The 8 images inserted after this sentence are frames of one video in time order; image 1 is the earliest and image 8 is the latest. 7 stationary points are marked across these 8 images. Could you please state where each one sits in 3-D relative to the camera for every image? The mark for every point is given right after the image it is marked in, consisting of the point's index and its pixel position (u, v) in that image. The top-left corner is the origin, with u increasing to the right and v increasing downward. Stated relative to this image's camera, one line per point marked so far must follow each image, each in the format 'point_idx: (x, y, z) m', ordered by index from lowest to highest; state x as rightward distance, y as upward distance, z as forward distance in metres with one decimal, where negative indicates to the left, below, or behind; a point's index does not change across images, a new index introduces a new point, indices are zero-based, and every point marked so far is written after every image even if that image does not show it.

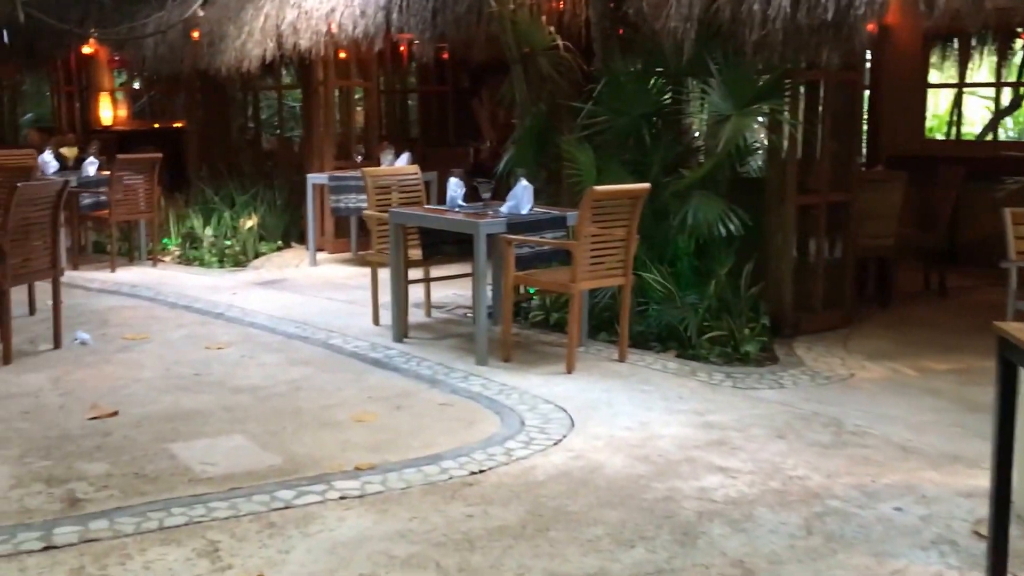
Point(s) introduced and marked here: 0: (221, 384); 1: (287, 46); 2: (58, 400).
0: (-1.3, -0.4, +4.5) m
1: (-1.7, +1.8, +7.9) m
2: (-1.9, -0.5, +4.2) m
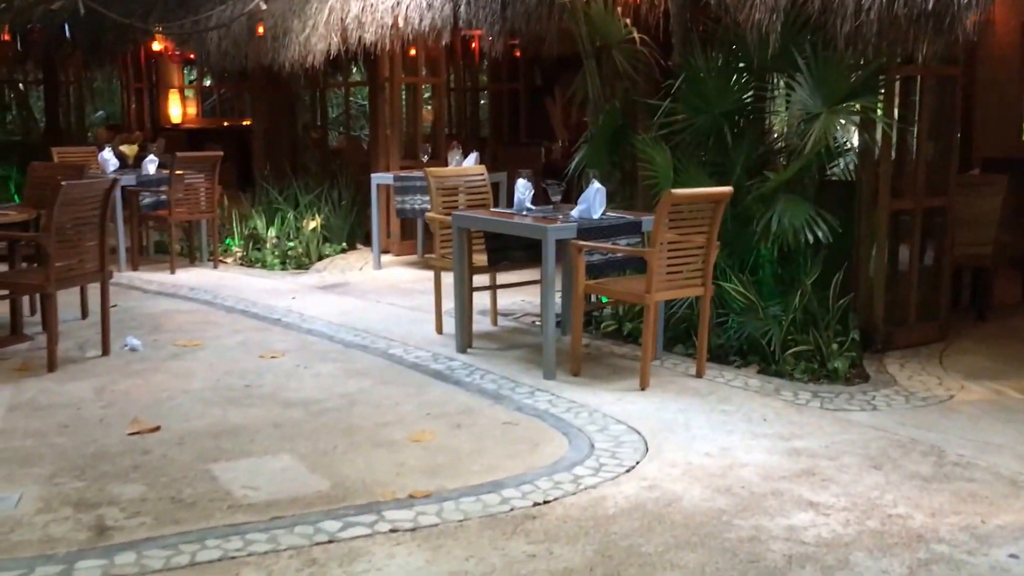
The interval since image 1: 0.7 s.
0: (-1.0, -0.5, +4.3) m
1: (-1.2, +1.8, +7.6) m
2: (-1.6, -0.5, +4.0) m
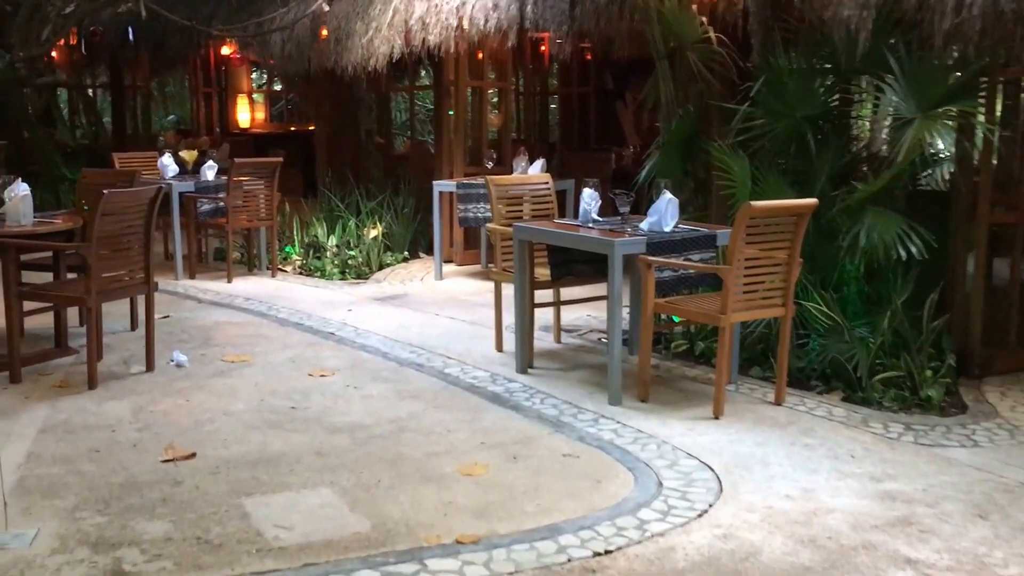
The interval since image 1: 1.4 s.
0: (-0.8, -0.5, +4.0) m
1: (-0.7, +1.7, +7.4) m
2: (-1.4, -0.5, +3.8) m
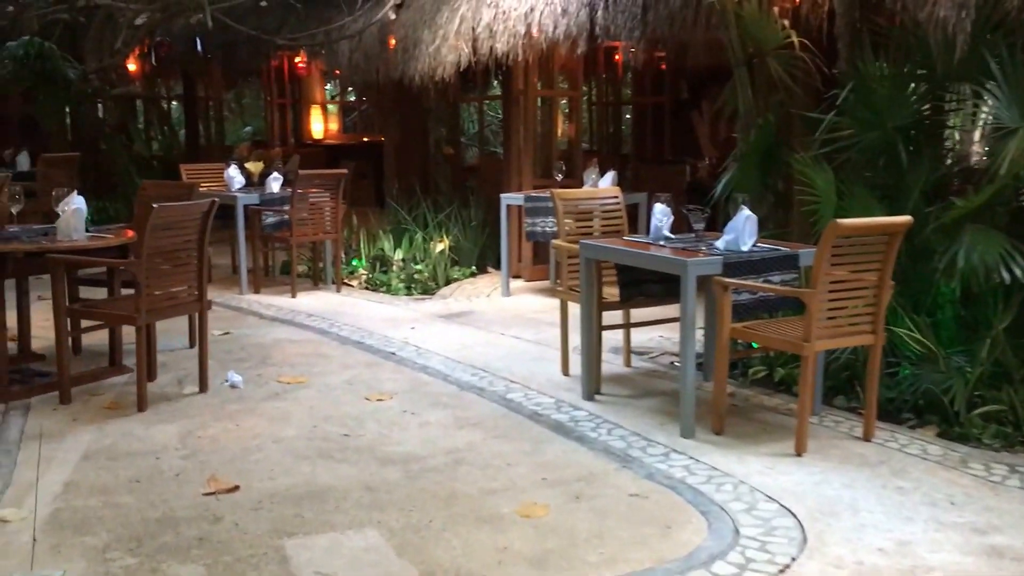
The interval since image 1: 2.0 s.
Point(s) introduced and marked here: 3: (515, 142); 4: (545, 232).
0: (-0.5, -0.6, +3.8) m
1: (-0.2, +1.6, +7.2) m
2: (-1.2, -0.6, +3.6) m
3: (0.0, +1.1, +7.9) m
4: (+0.2, +0.4, +7.1) m
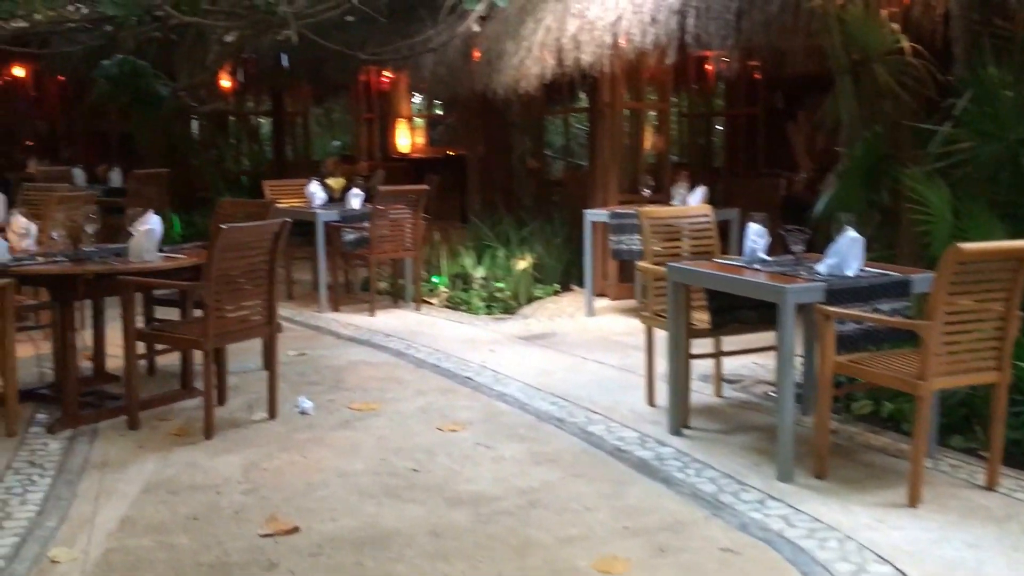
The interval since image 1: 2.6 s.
0: (-0.3, -0.7, +3.6) m
1: (+0.4, +1.5, +6.9) m
2: (-0.9, -0.7, +3.4) m
3: (+0.7, +1.0, +7.6) m
4: (+0.8, +0.2, +6.8) m
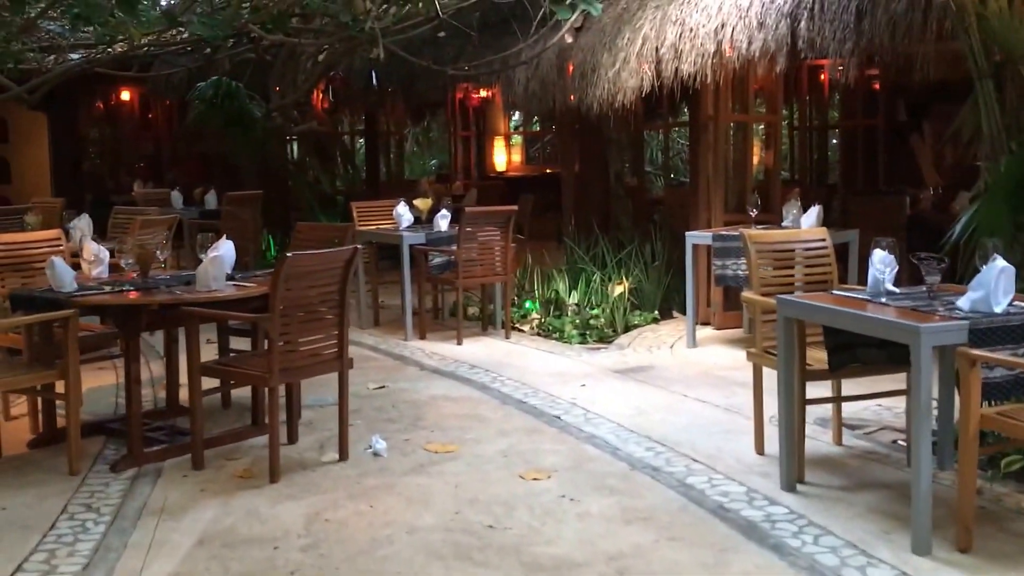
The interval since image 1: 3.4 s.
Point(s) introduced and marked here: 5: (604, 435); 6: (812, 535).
0: (0.0, -0.8, +3.2) m
1: (+1.0, +1.3, +6.5) m
2: (-0.6, -0.8, +3.1) m
3: (+1.3, +0.8, +7.1) m
4: (+1.4, +0.1, +6.3) m
5: (+0.4, -0.6, +4.5) m
6: (+1.0, -0.8, +3.3) m
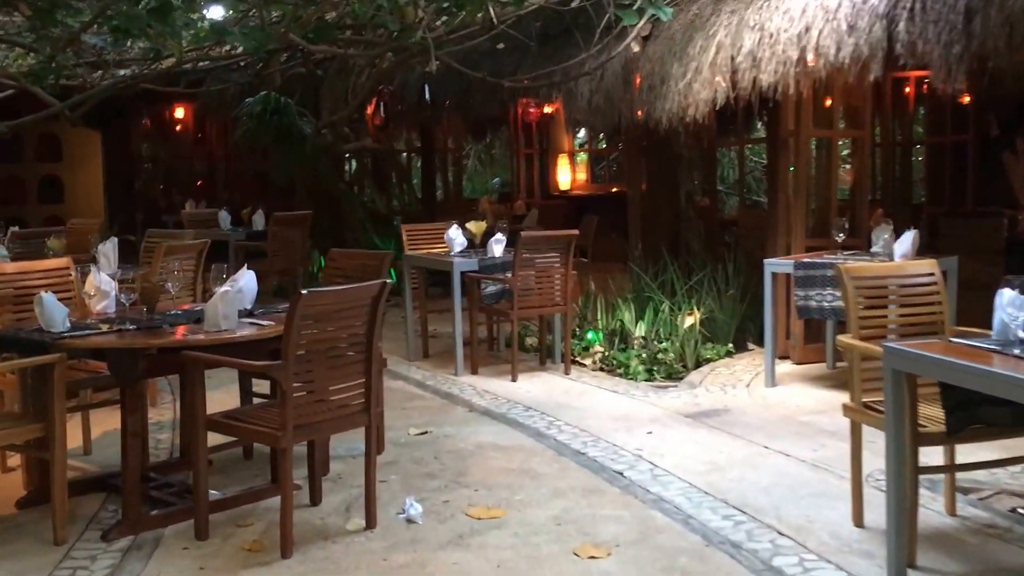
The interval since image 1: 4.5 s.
0: (+0.1, -0.9, +2.6) m
1: (+1.3, +1.1, +5.8) m
2: (-0.5, -0.9, +2.5) m
3: (+1.7, +0.6, +6.5) m
4: (+1.7, -0.1, +5.6) m
5: (+0.6, -0.8, +3.9) m
6: (+1.1, -0.9, +2.7) m
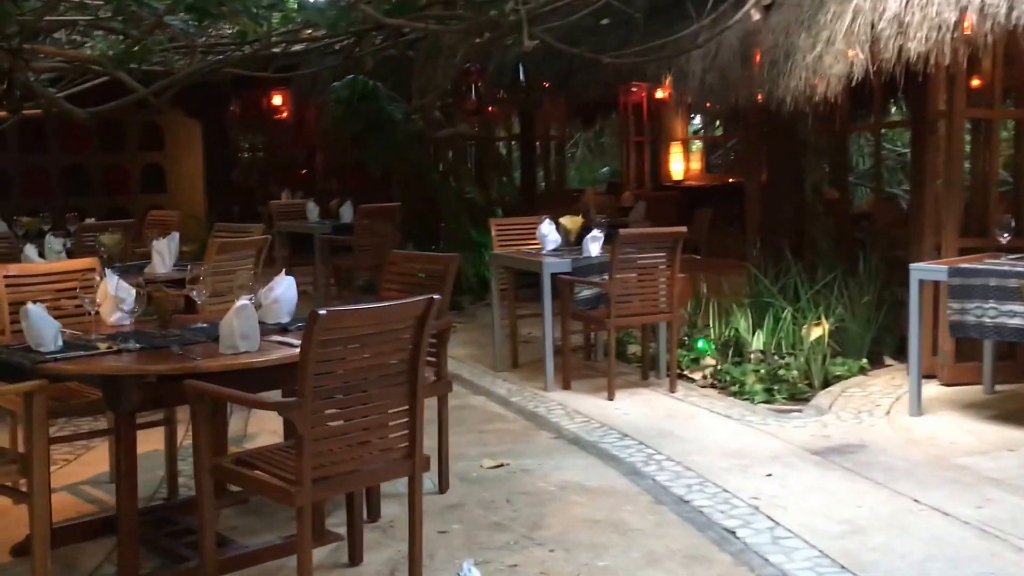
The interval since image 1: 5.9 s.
0: (+0.2, -1.0, +1.8) m
1: (+1.8, +1.1, +4.9) m
2: (-0.4, -1.0, +1.9) m
3: (+2.2, +0.6, +5.5) m
4: (+2.1, -0.2, +4.7) m
5: (+0.8, -0.8, +3.1) m
6: (+1.2, -1.0, +1.8) m
